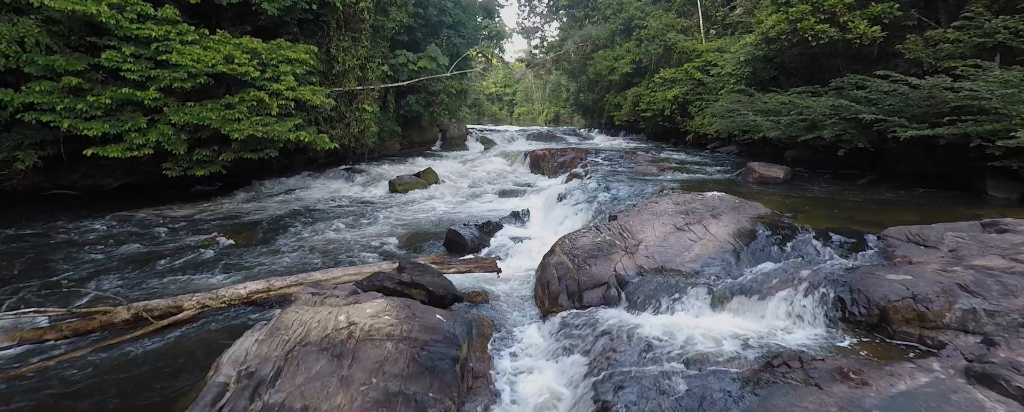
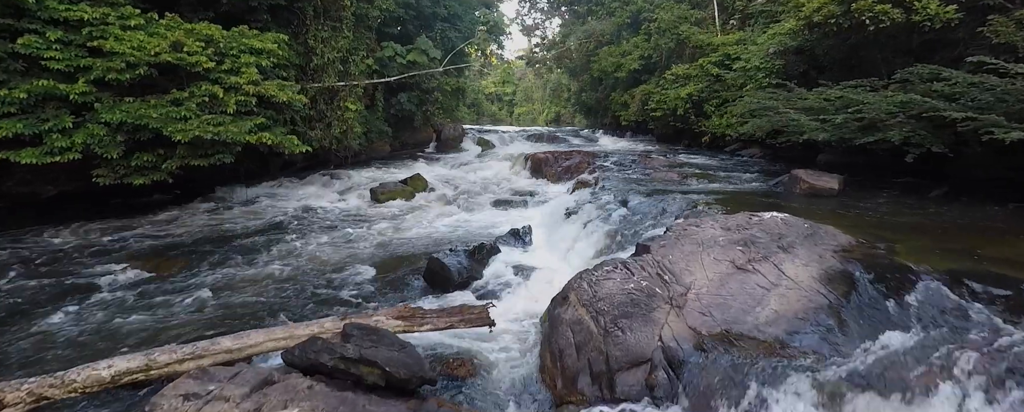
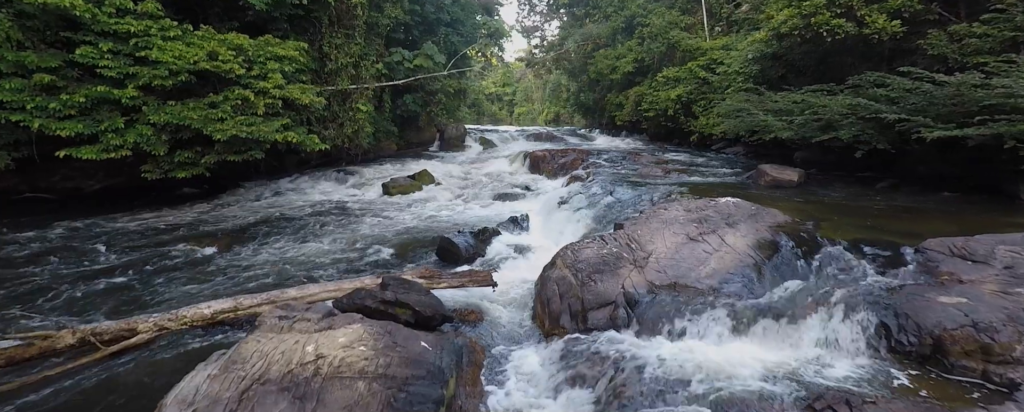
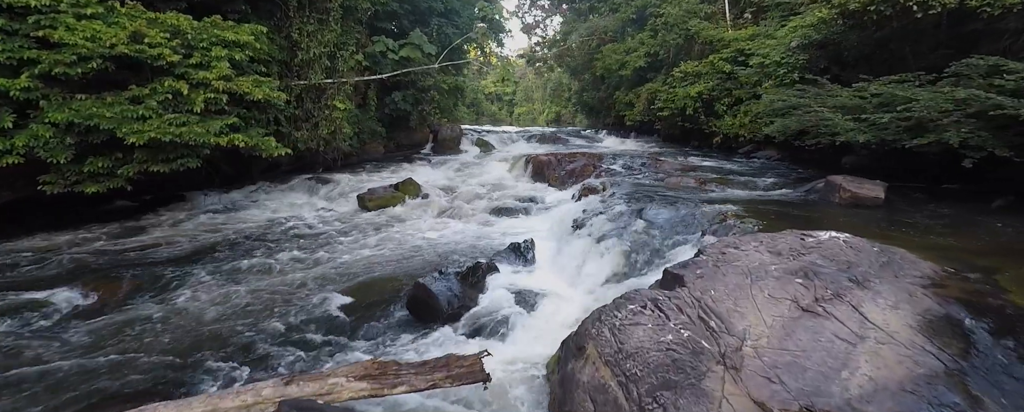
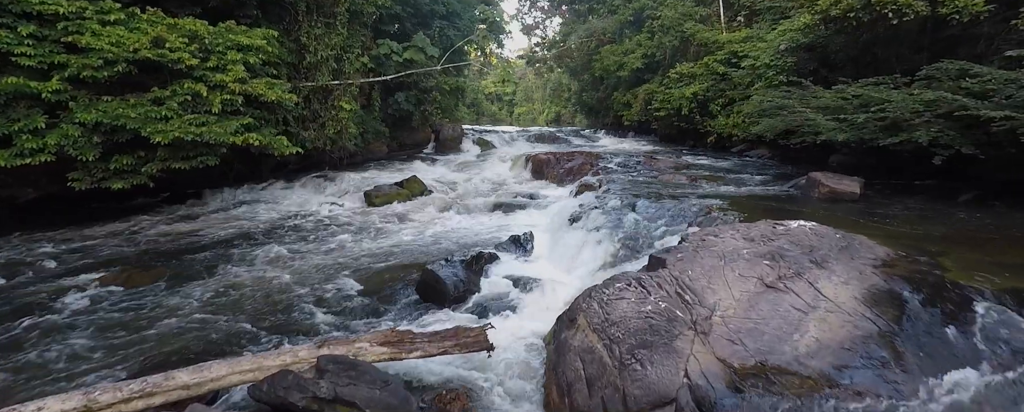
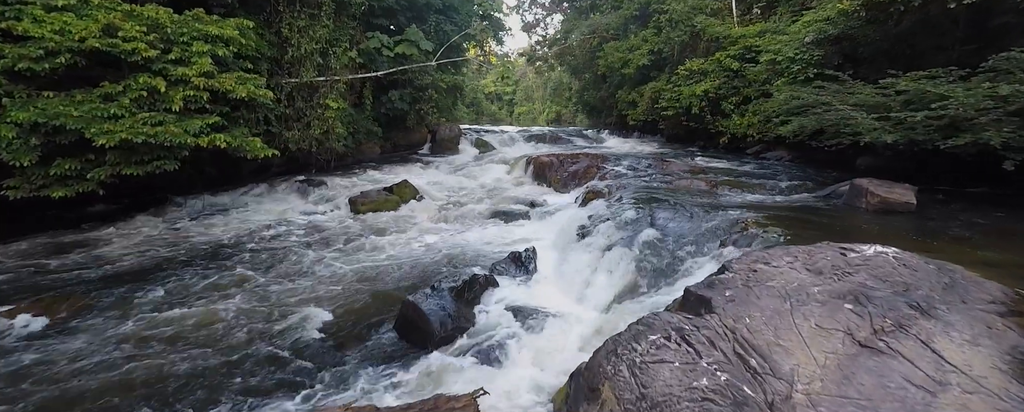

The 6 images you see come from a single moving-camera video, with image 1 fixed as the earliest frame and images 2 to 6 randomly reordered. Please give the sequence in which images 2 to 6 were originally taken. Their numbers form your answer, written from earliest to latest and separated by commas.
3, 2, 5, 4, 6
